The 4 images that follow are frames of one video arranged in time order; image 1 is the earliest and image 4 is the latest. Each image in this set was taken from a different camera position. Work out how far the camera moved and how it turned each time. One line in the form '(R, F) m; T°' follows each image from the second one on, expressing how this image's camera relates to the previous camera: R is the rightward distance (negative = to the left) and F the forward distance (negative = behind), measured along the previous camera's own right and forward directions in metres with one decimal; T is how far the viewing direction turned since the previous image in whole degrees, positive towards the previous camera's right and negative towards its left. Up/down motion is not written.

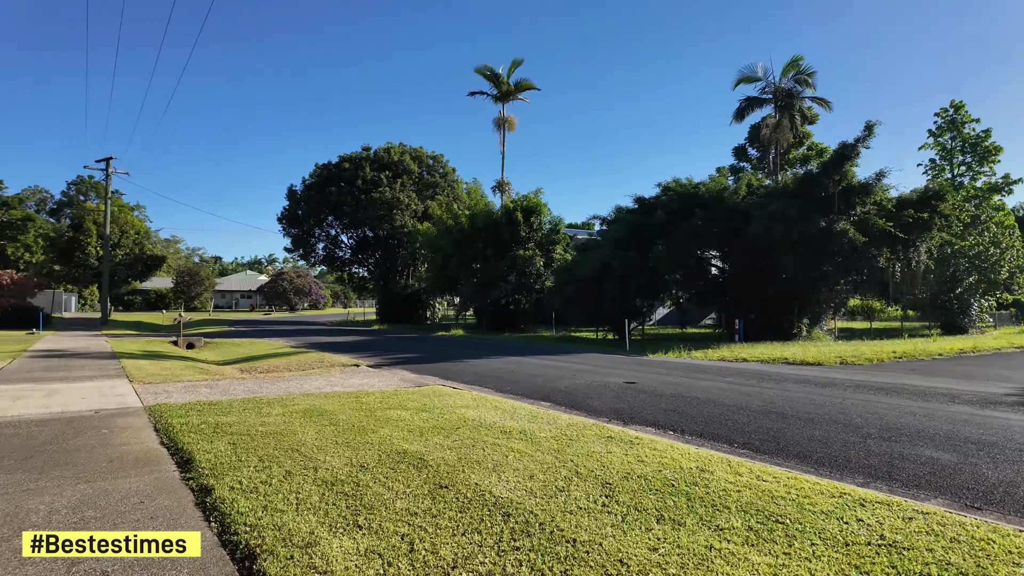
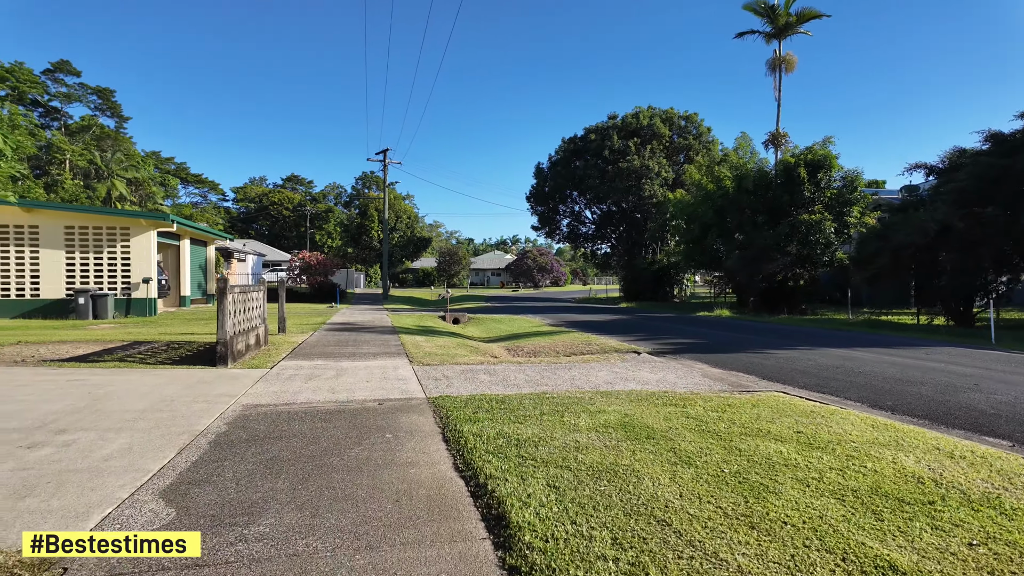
(-1.3, +1.9) m; -22°
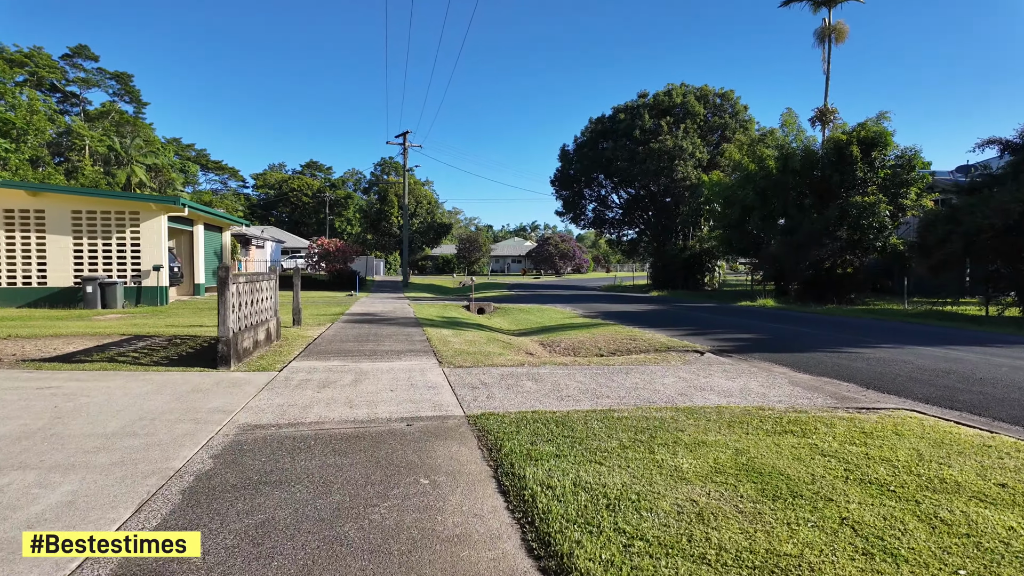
(-0.4, +1.3) m; -2°
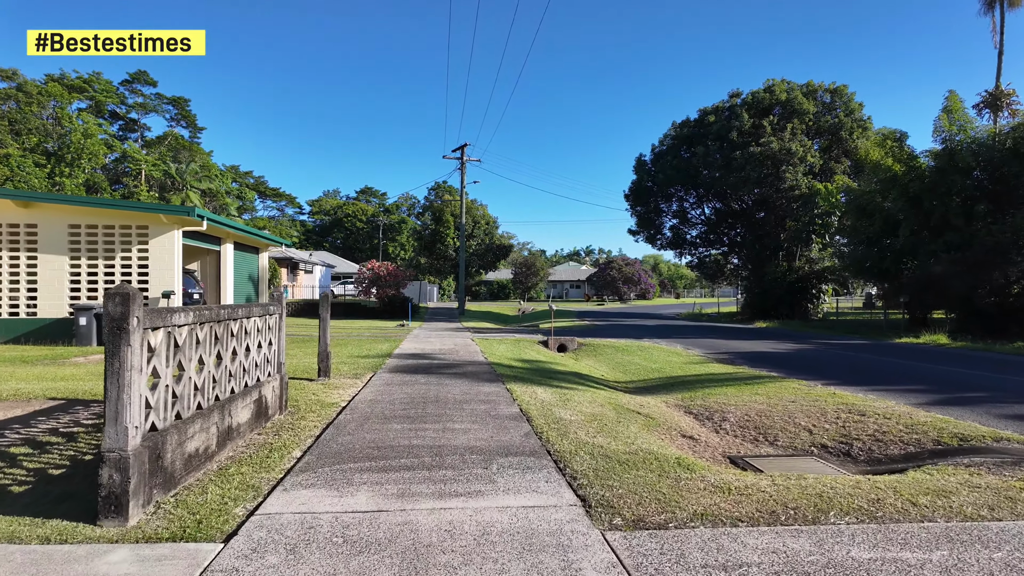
(-1.1, +4.2) m; -5°
